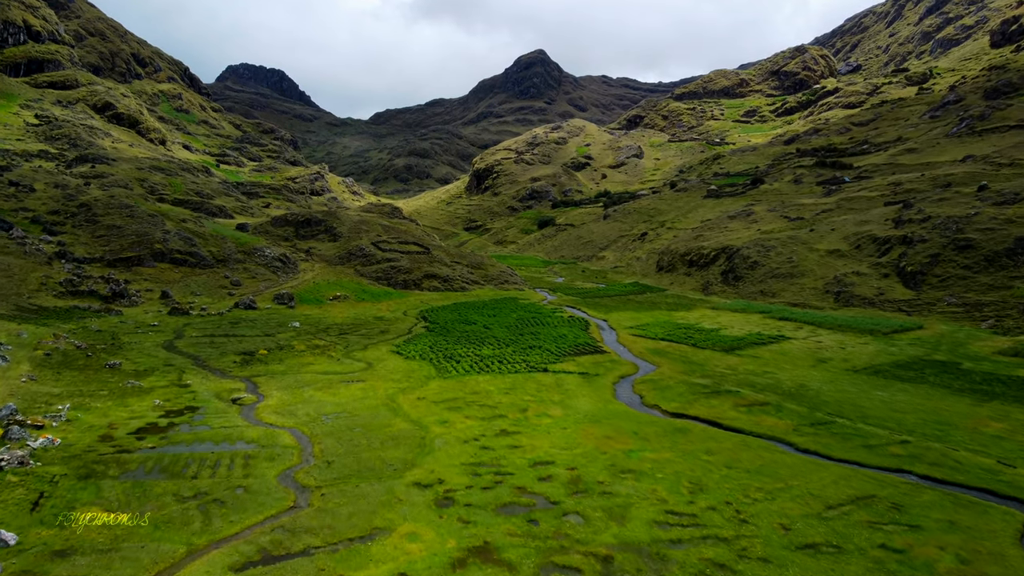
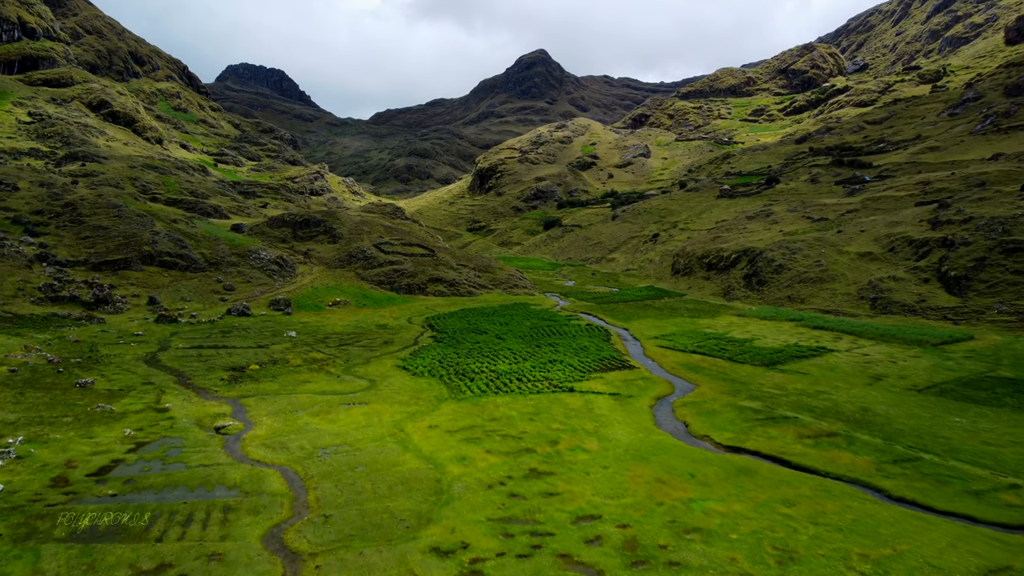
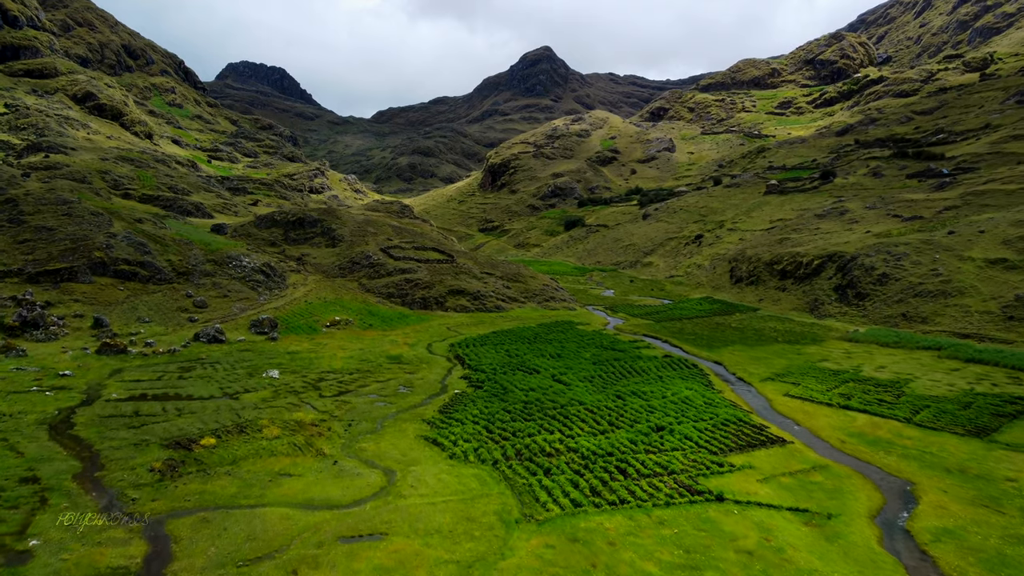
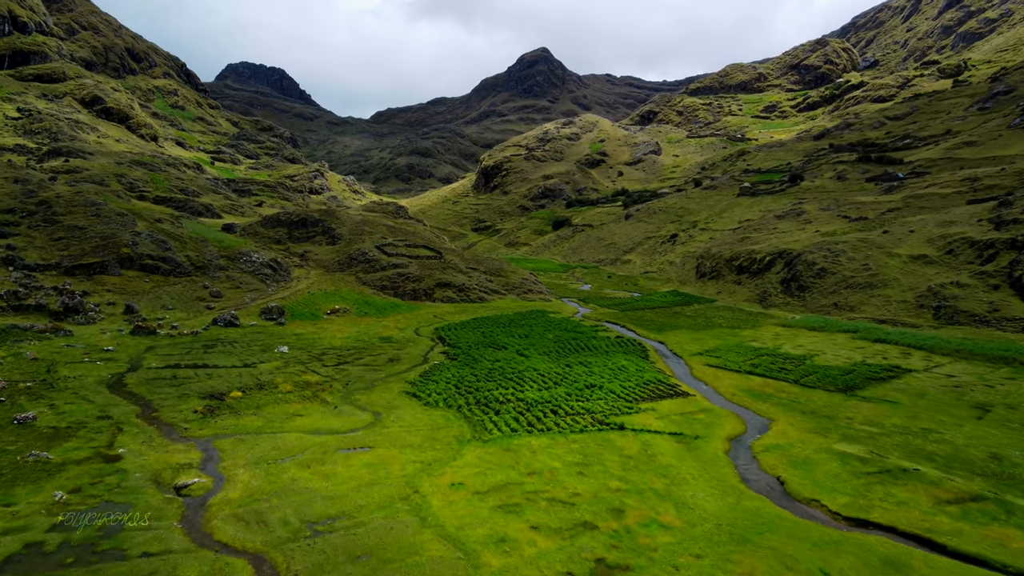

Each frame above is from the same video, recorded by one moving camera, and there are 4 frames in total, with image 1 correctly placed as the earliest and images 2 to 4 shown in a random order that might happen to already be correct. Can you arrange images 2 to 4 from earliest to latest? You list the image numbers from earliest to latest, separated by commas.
2, 4, 3
